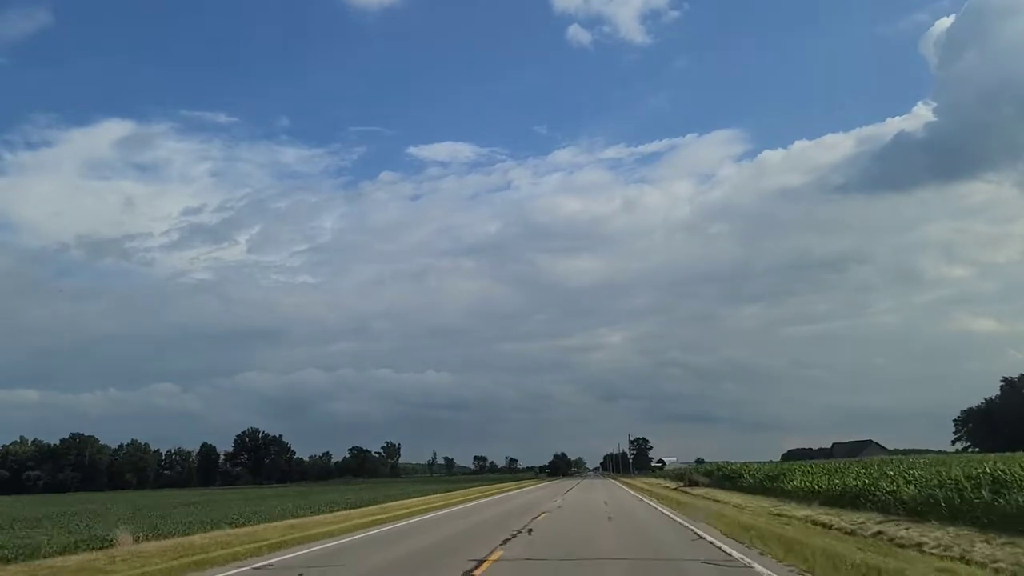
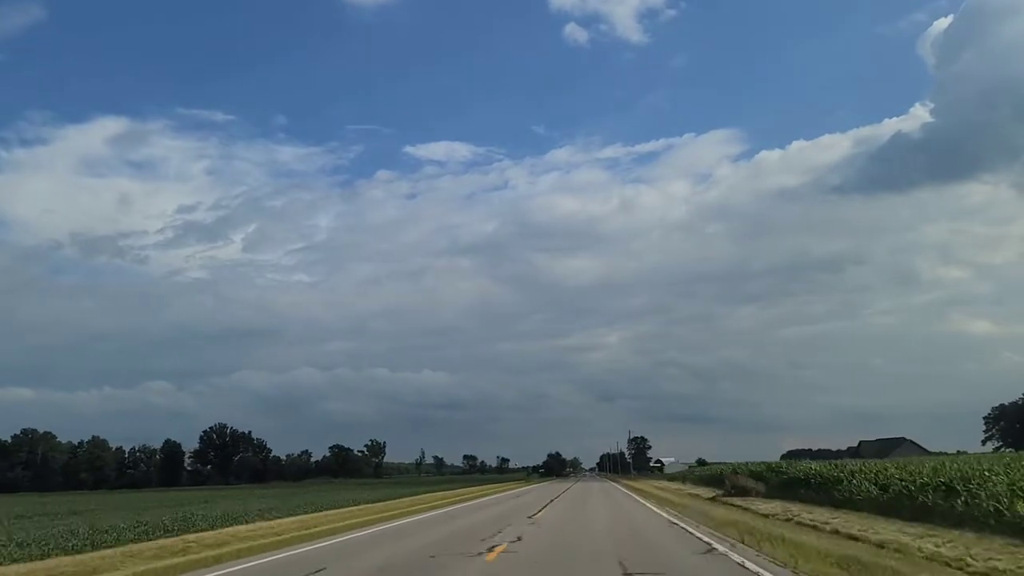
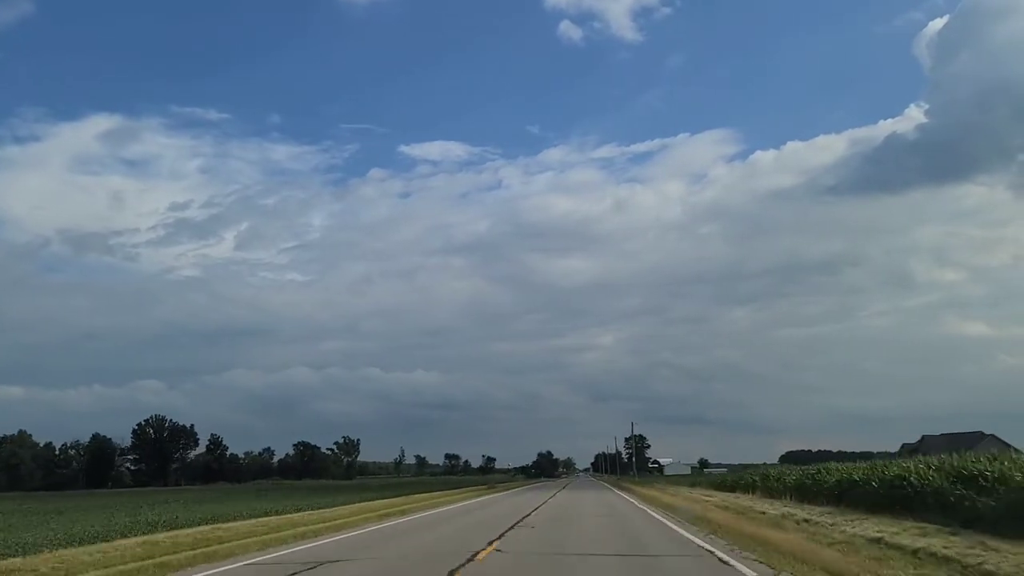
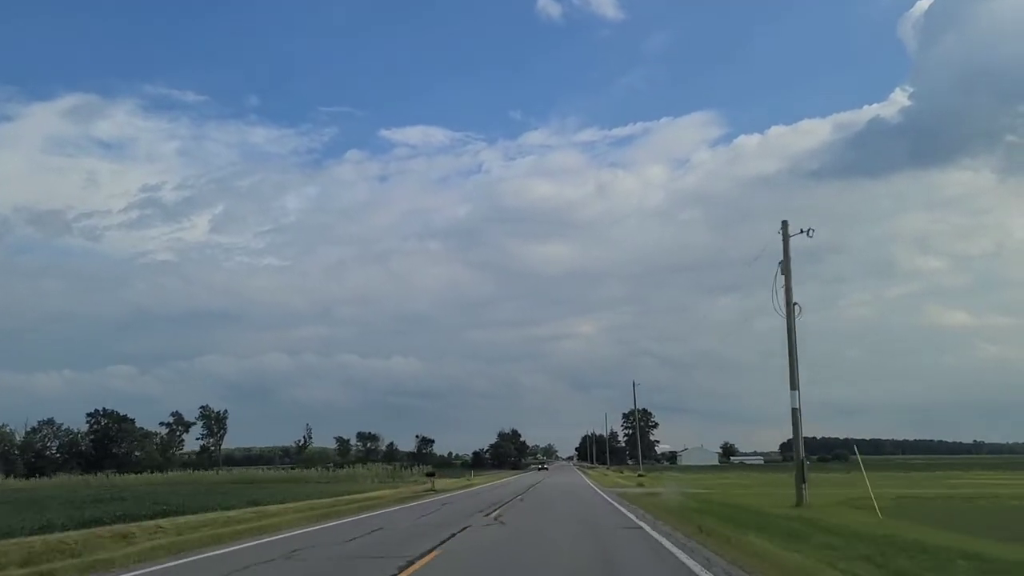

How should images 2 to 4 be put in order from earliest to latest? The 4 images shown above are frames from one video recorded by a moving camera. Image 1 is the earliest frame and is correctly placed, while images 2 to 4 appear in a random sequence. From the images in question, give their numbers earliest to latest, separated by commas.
2, 3, 4
